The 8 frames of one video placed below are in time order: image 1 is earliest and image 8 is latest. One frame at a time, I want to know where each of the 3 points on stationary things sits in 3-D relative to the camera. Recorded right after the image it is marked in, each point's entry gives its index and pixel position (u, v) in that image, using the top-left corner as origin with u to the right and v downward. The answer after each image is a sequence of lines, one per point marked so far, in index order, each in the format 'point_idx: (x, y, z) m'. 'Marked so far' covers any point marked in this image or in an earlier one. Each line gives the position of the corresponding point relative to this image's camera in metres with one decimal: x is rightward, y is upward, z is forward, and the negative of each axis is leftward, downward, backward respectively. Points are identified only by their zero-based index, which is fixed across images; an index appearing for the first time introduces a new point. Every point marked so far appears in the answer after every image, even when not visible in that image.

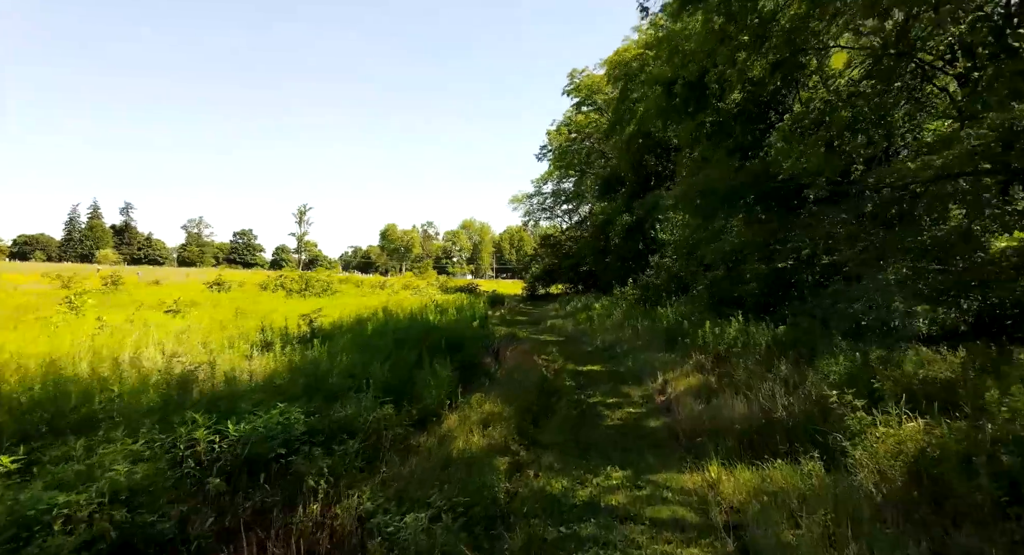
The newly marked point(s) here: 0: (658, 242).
0: (+4.8, +1.2, +19.6) m
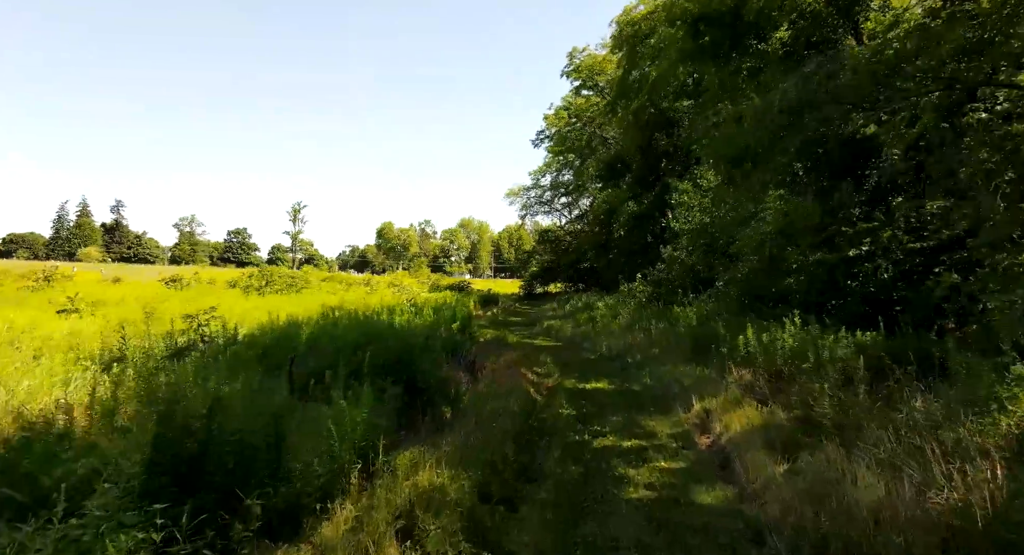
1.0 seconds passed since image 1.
0: (+4.6, +1.3, +17.3) m
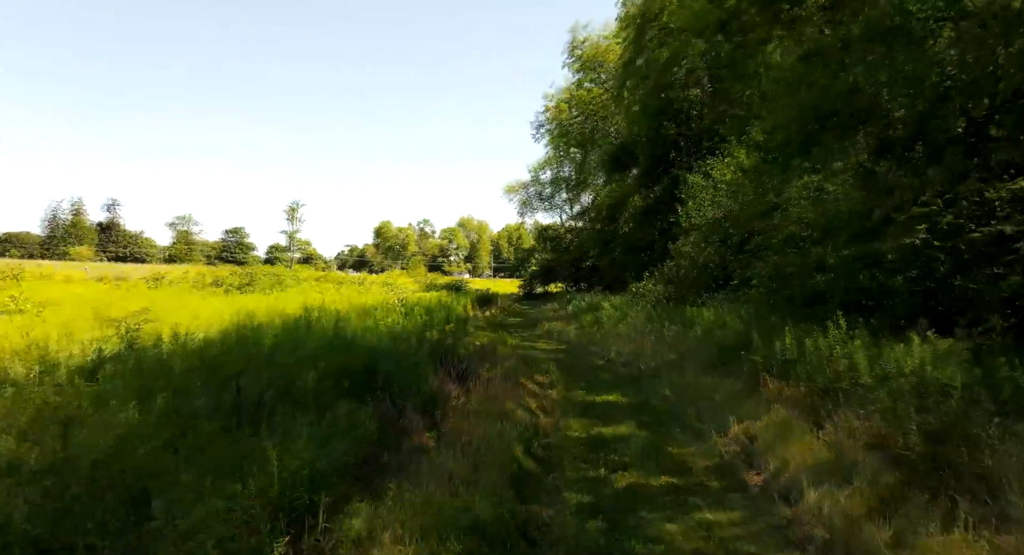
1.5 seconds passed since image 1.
0: (+4.6, +1.3, +16.4) m
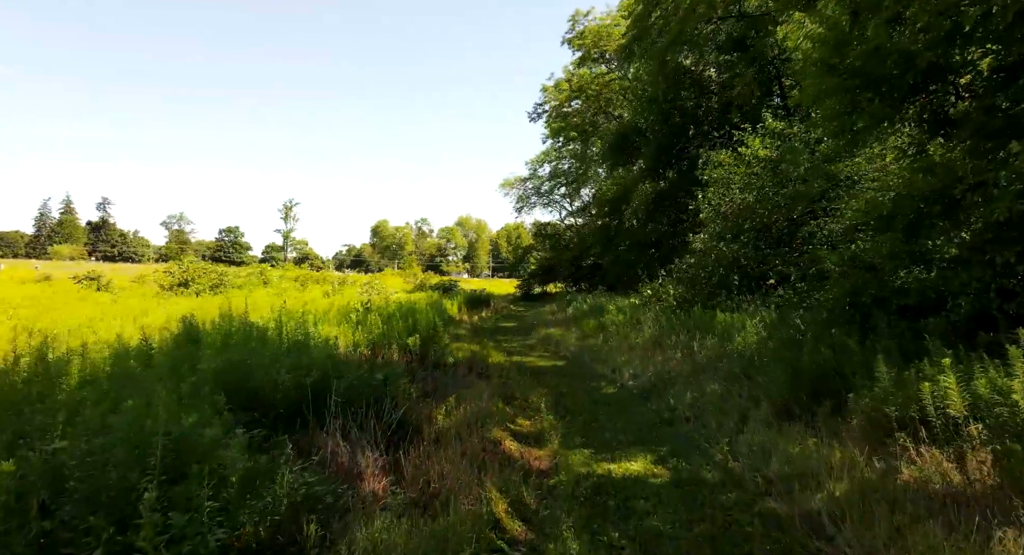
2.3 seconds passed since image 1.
0: (+4.4, +1.3, +15.2) m
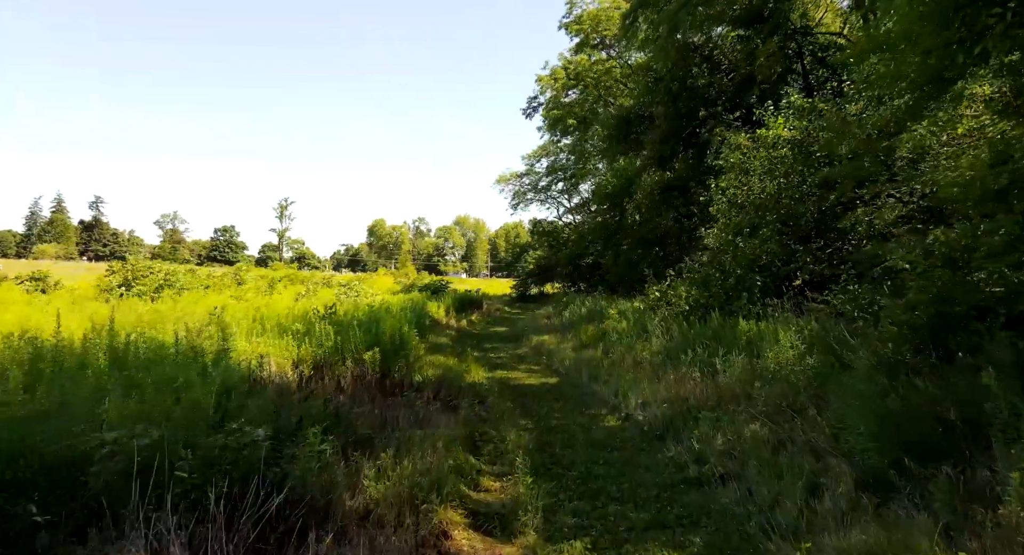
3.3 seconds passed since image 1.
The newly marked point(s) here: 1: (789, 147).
0: (+4.2, +1.3, +13.4) m
1: (+4.7, +2.2, +10.9) m
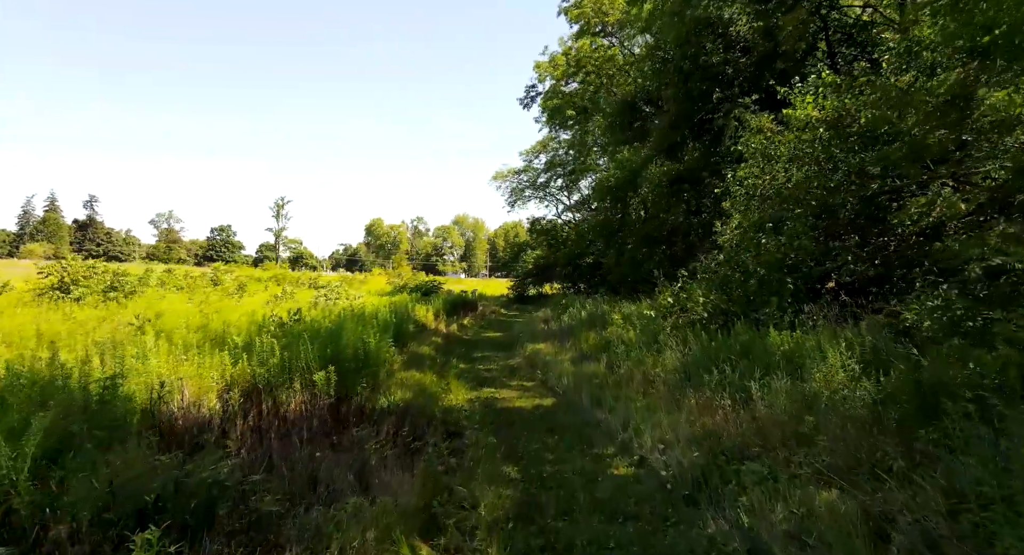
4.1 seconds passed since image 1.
0: (+4.0, +1.3, +11.9) m
1: (+4.5, +2.2, +9.4) m
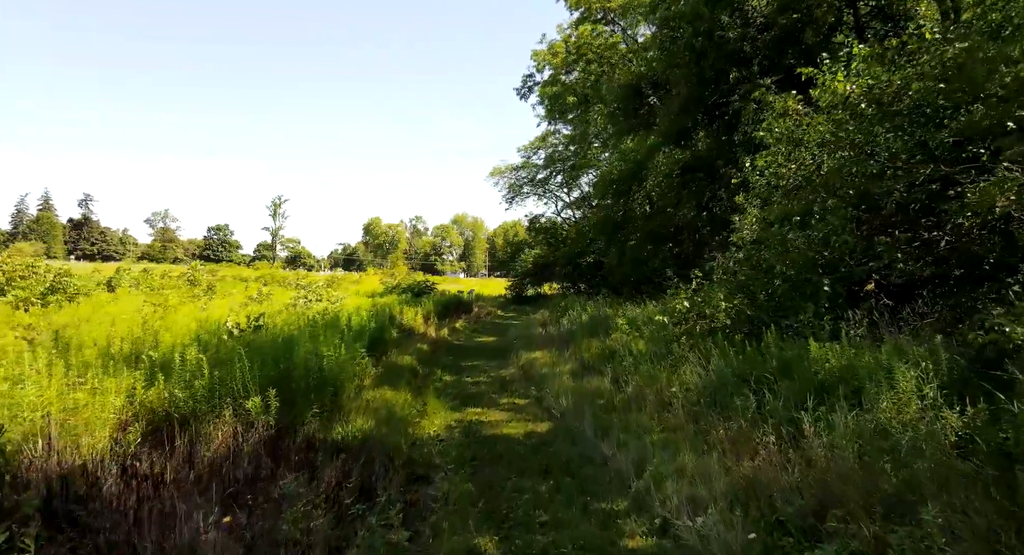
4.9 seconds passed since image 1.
0: (+3.9, +1.3, +10.6) m
1: (+4.4, +2.2, +8.1) m
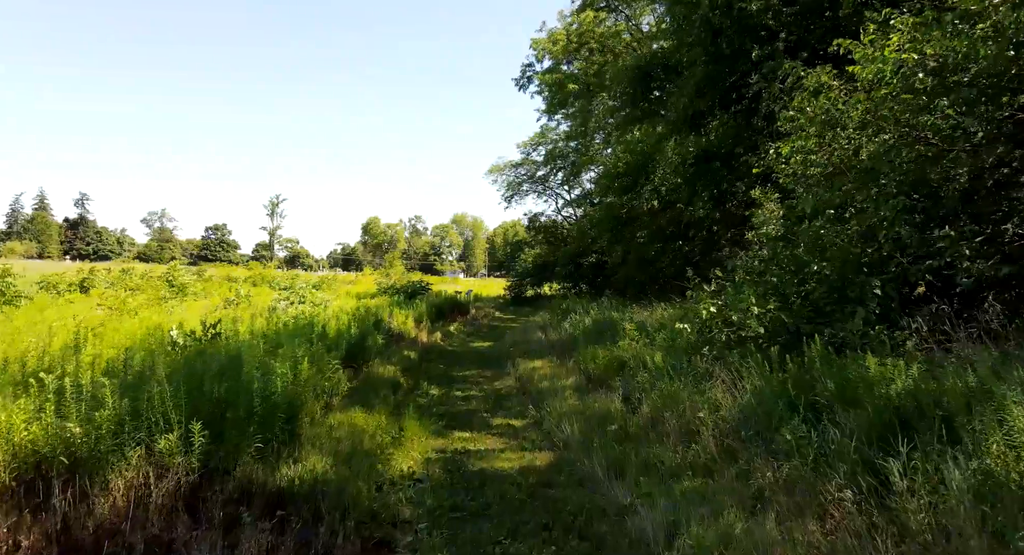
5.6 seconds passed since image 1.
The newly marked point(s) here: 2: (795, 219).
0: (+3.9, +1.3, +9.5) m
1: (+4.4, +2.2, +7.0) m
2: (+3.6, +0.7, +8.2) m
